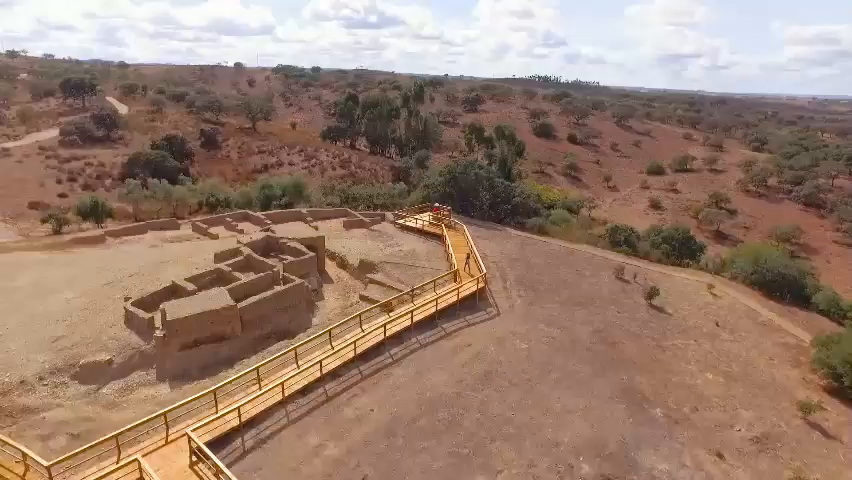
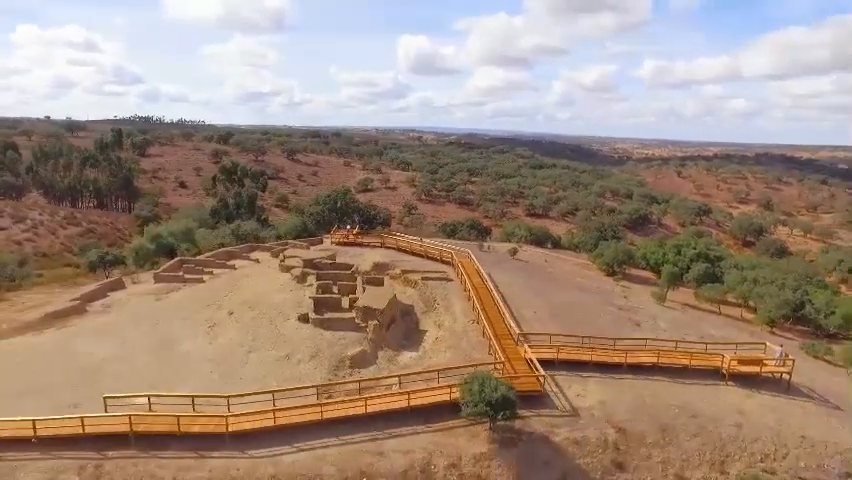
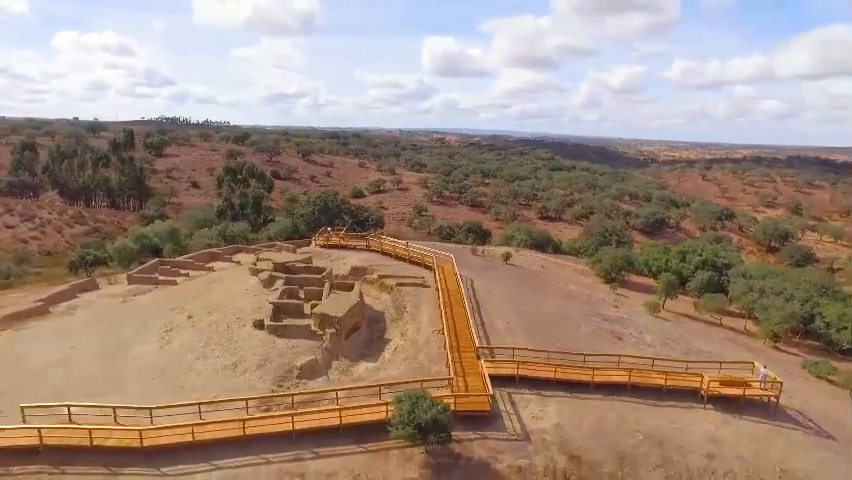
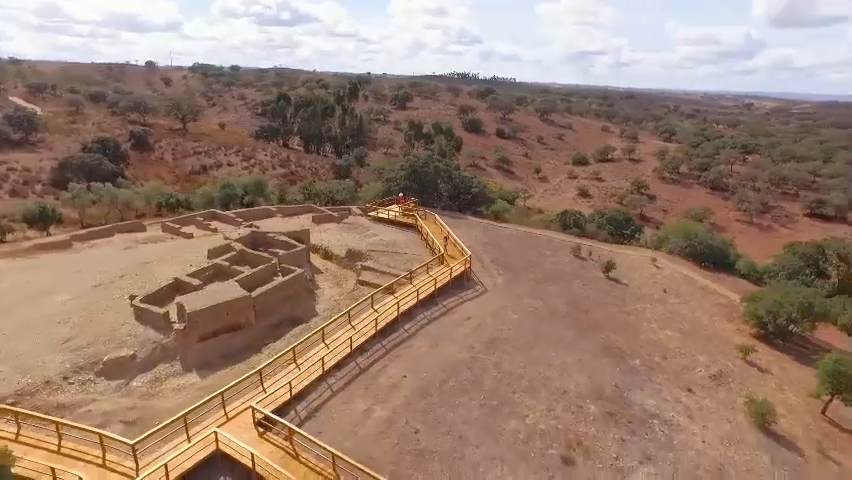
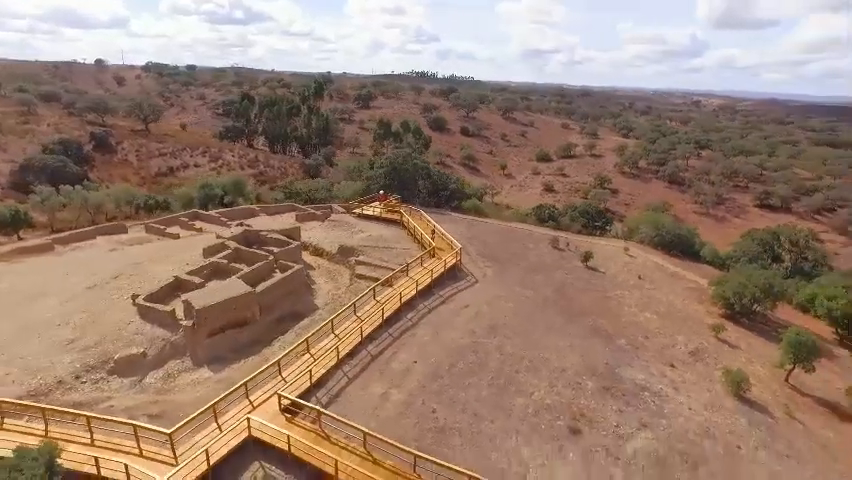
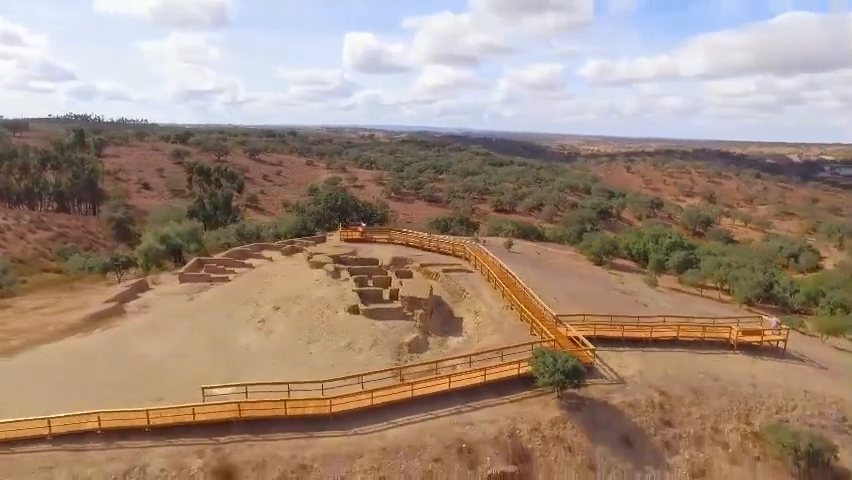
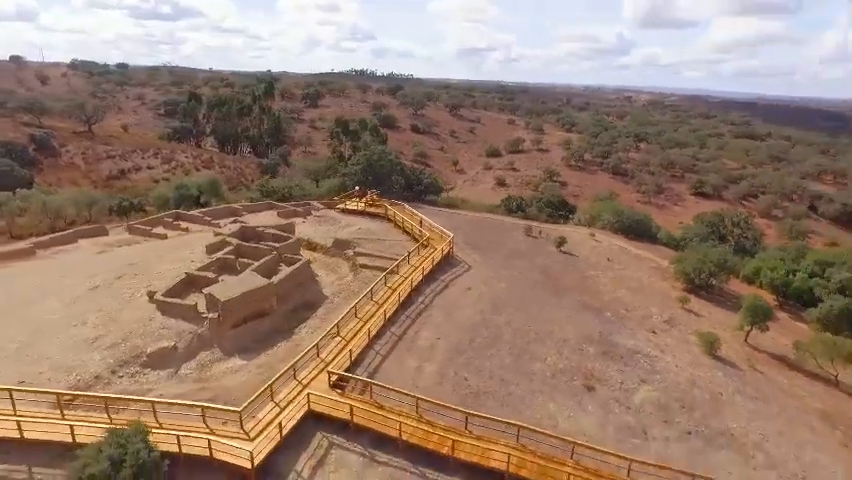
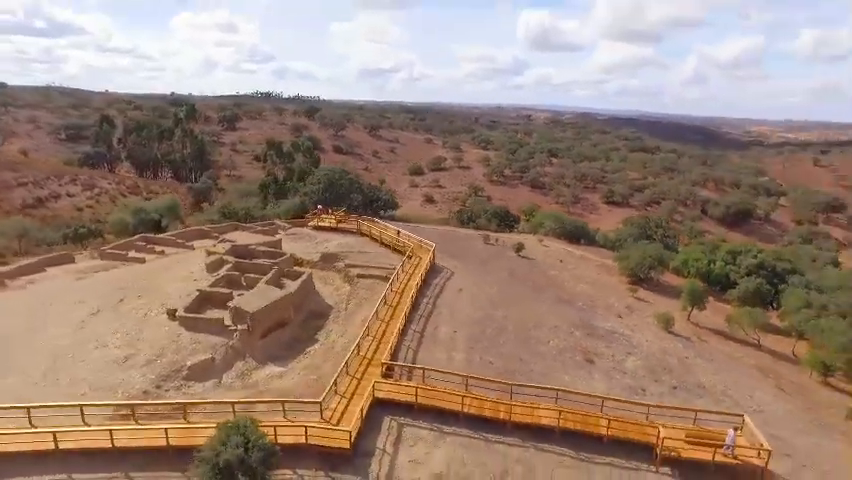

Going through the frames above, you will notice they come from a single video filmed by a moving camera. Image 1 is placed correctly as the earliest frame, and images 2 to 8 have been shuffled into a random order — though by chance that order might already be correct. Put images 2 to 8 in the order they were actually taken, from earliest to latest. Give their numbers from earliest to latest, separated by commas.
4, 5, 7, 8, 3, 2, 6
